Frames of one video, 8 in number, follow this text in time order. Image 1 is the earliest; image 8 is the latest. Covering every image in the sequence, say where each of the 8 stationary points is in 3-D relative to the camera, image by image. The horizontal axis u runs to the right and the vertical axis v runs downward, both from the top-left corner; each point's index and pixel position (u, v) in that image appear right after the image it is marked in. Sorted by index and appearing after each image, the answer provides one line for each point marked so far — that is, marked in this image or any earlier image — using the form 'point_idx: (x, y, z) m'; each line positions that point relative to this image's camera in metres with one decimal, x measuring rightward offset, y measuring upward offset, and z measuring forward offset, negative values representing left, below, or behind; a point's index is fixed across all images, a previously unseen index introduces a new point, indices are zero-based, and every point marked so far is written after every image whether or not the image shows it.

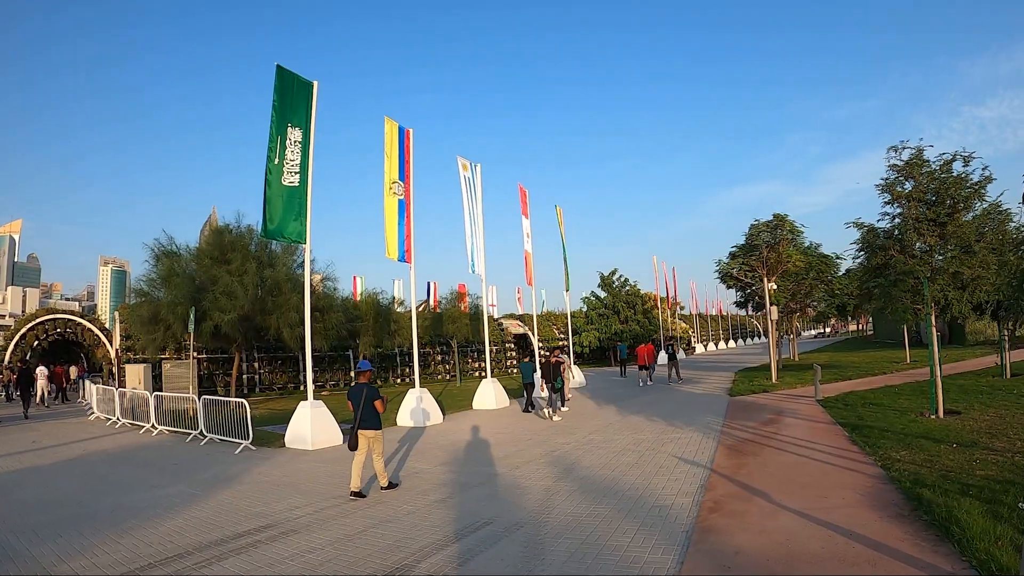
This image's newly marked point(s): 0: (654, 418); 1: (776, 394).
0: (+3.0, -2.8, +13.3) m
1: (+6.8, -2.7, +16.3) m
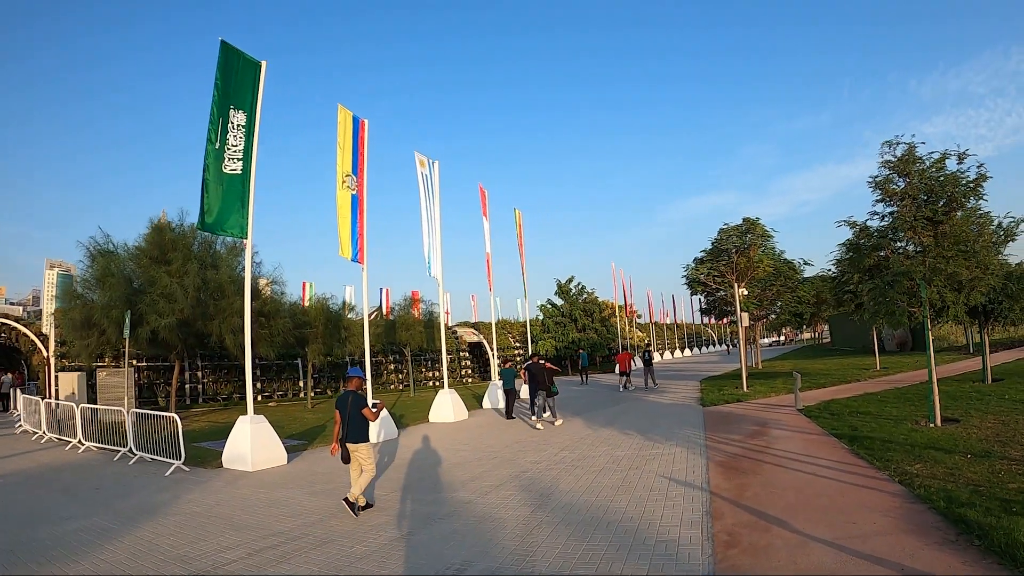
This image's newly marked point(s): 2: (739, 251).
0: (+2.3, -2.8, +12.3) m
1: (+5.9, -2.8, +15.6) m
2: (+7.2, +1.2, +20.1) m
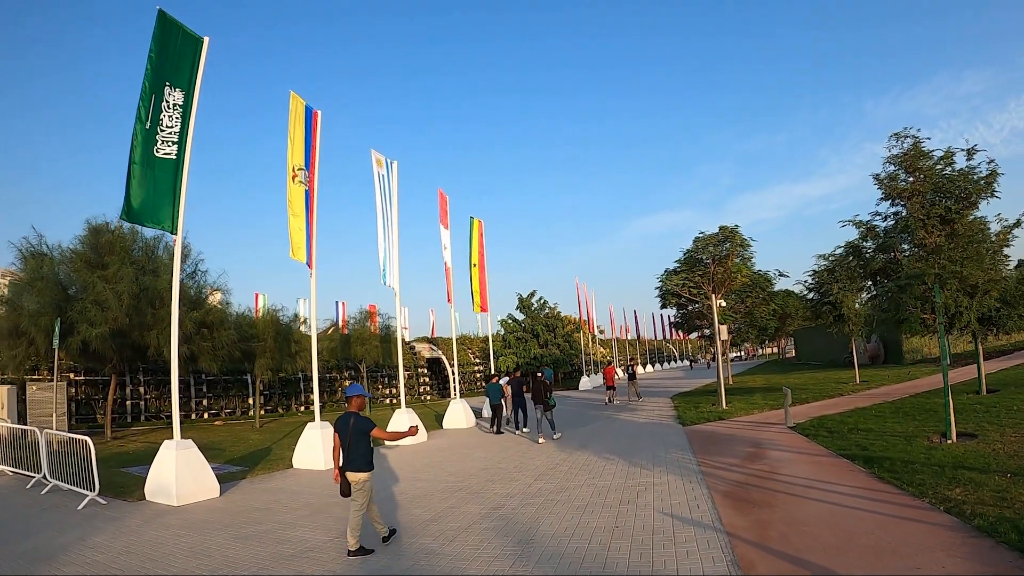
0: (+1.8, -3.0, +11.1) m
1: (+5.1, -3.1, +14.6) m
2: (+6.2, +0.8, +19.2) m
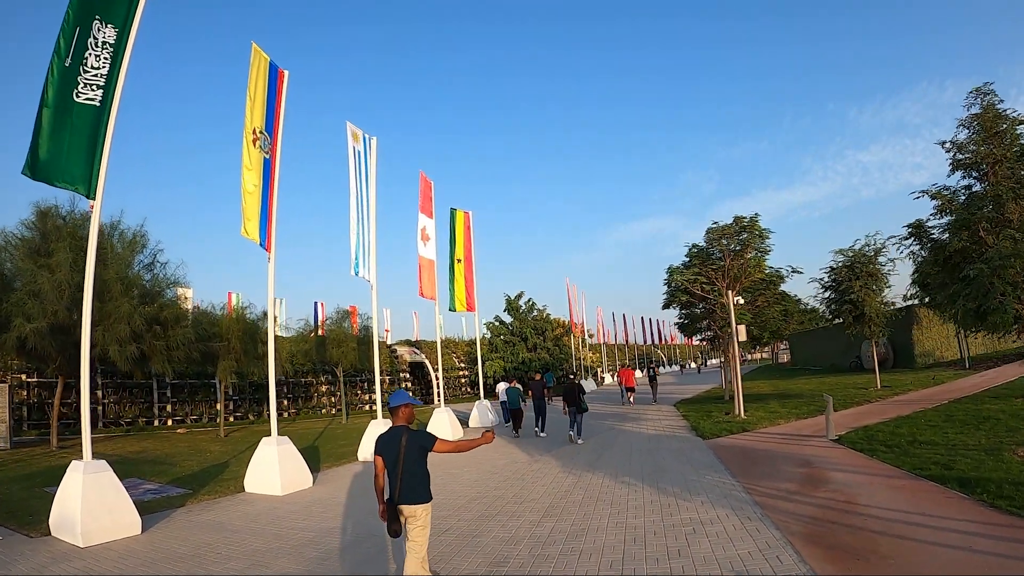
0: (+1.7, -2.8, +9.2) m
1: (+5.0, -2.9, +12.8) m
2: (+6.0, +0.9, +17.4) m
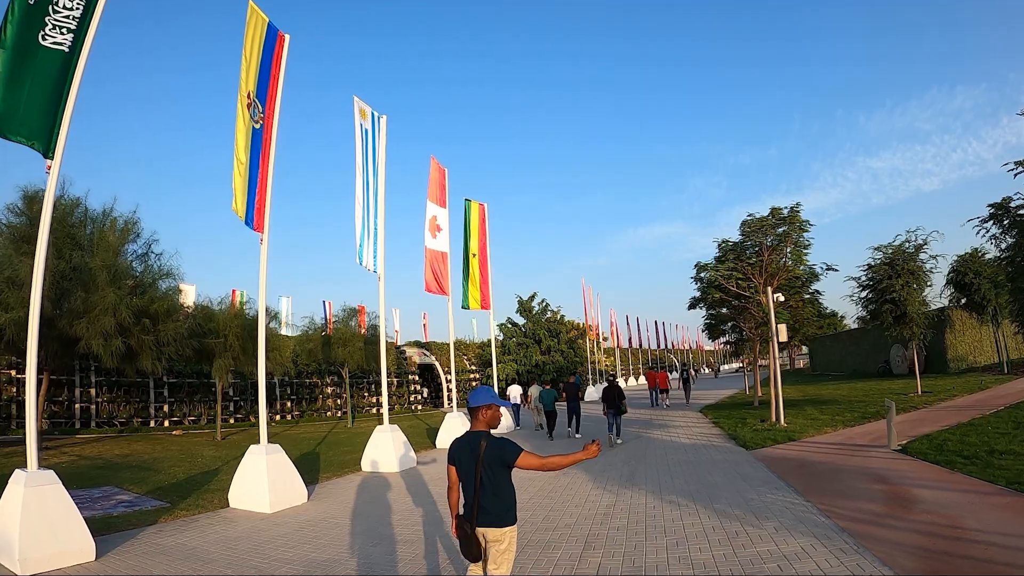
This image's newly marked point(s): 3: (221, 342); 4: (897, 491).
0: (+2.1, -2.6, +7.8) m
1: (+5.4, -2.8, +11.4) m
2: (+6.5, +1.0, +16.0) m
3: (-8.8, -1.6, +19.4) m
4: (+4.6, -2.4, +7.7) m
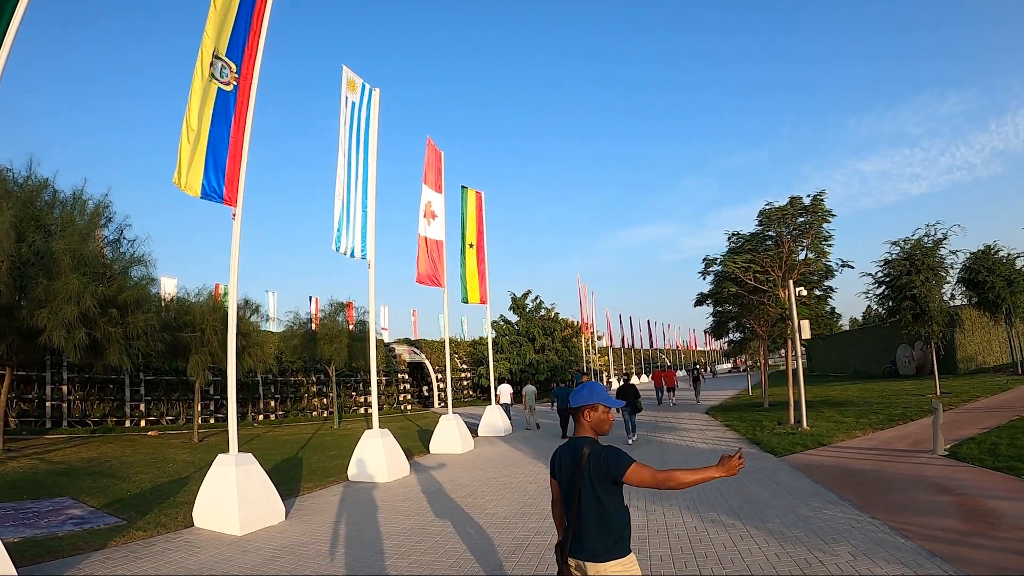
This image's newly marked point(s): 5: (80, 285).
0: (+2.2, -2.4, +6.7) m
1: (+5.5, -2.7, +10.3) m
2: (+6.5, +1.2, +15.0) m
3: (-8.9, -1.4, +18.0) m
4: (+4.8, -2.2, +6.6) m
5: (-9.7, 0.0, +14.3) m
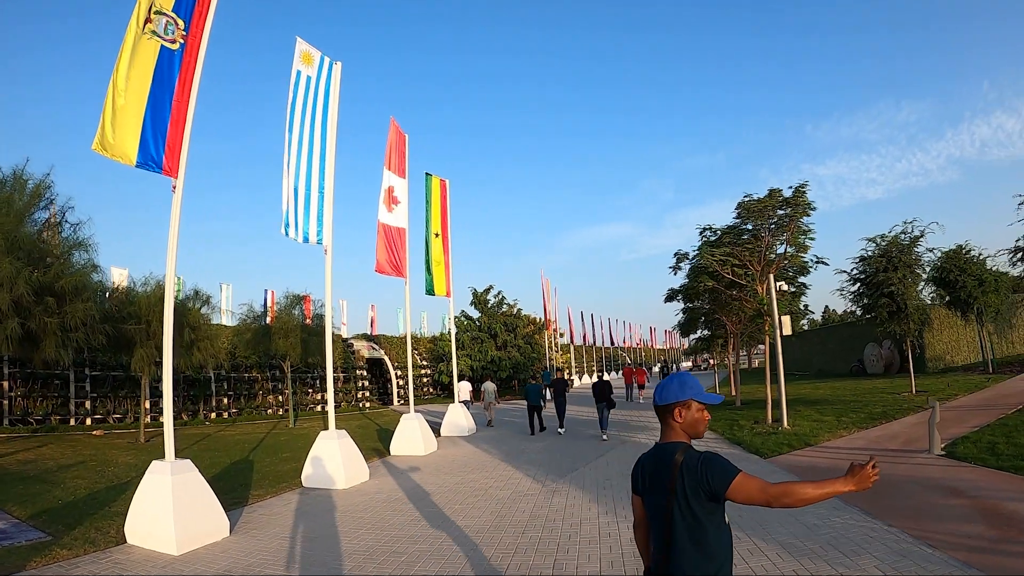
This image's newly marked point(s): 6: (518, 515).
0: (+2.0, -2.3, +6.1) m
1: (+5.1, -2.5, +9.9) m
2: (+5.9, +1.3, +14.6) m
3: (-9.7, -1.1, +16.7) m
4: (+4.6, -2.1, +6.1) m
5: (-10.3, +0.3, +13.0) m
6: (+0.1, -2.5, +7.5) m
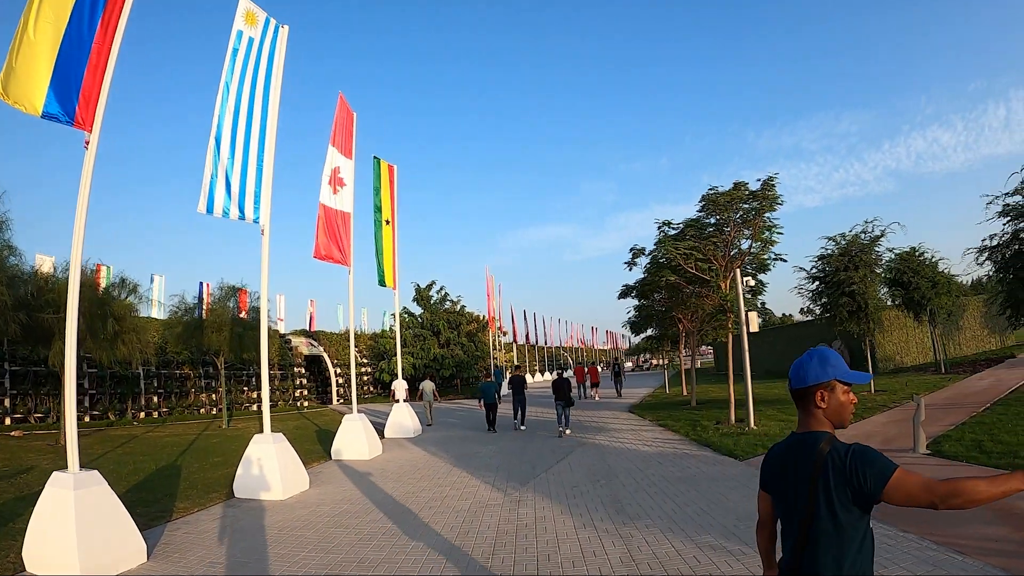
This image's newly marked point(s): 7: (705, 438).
0: (+1.8, -2.2, +5.5) m
1: (+4.5, -2.5, +9.5) m
2: (+5.0, +1.4, +14.3) m
3: (-10.8, -0.7, +15.1) m
4: (+4.4, -2.1, +5.8) m
5: (-11.0, +0.7, +11.3) m
6: (-0.3, -2.4, +6.8) m
7: (+3.7, -2.9, +12.2) m
